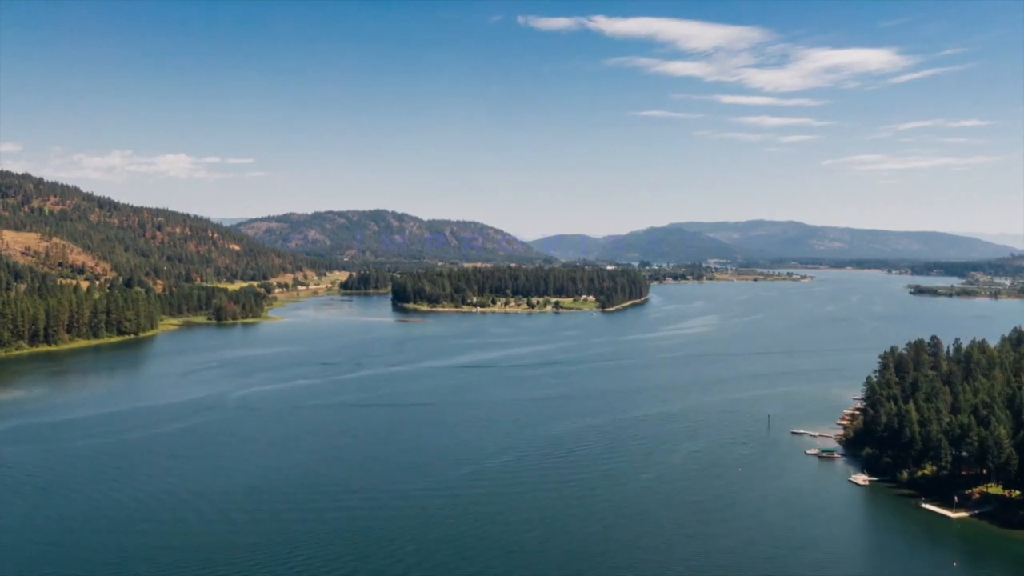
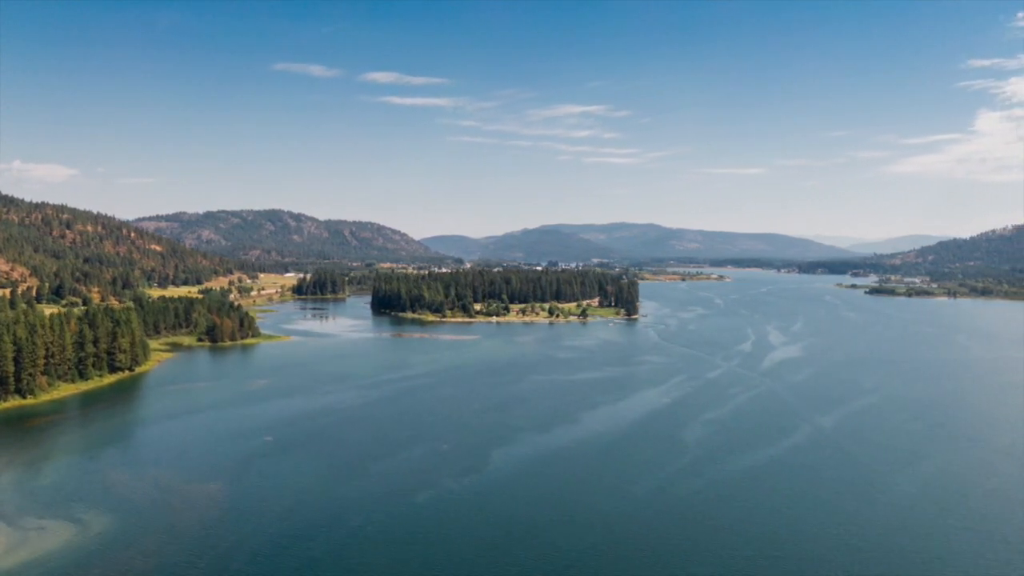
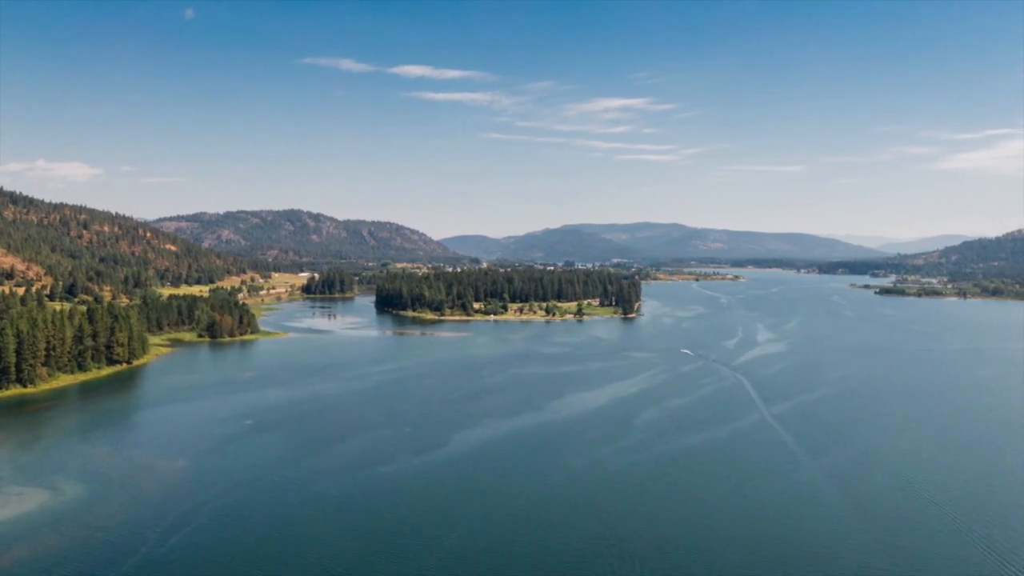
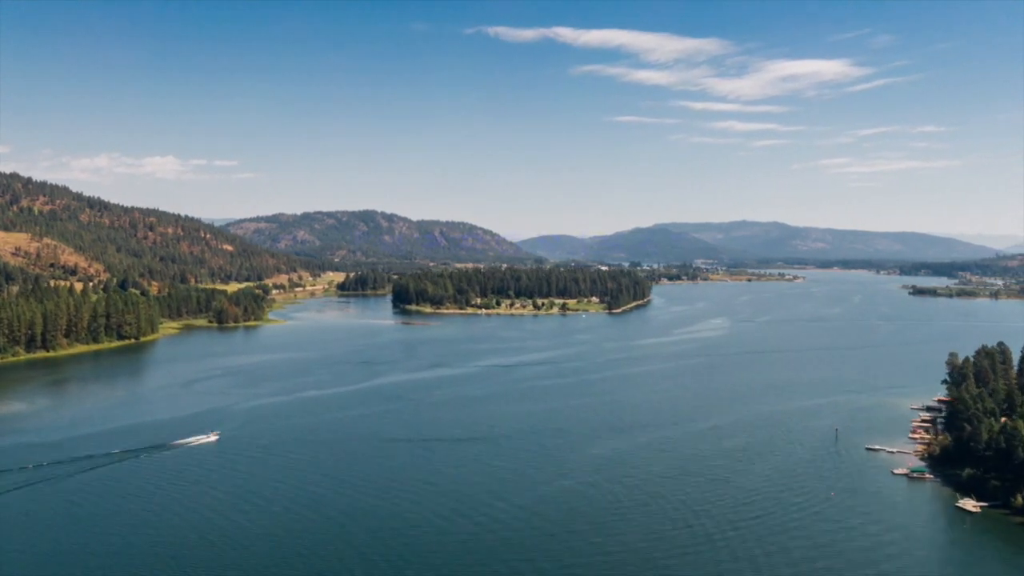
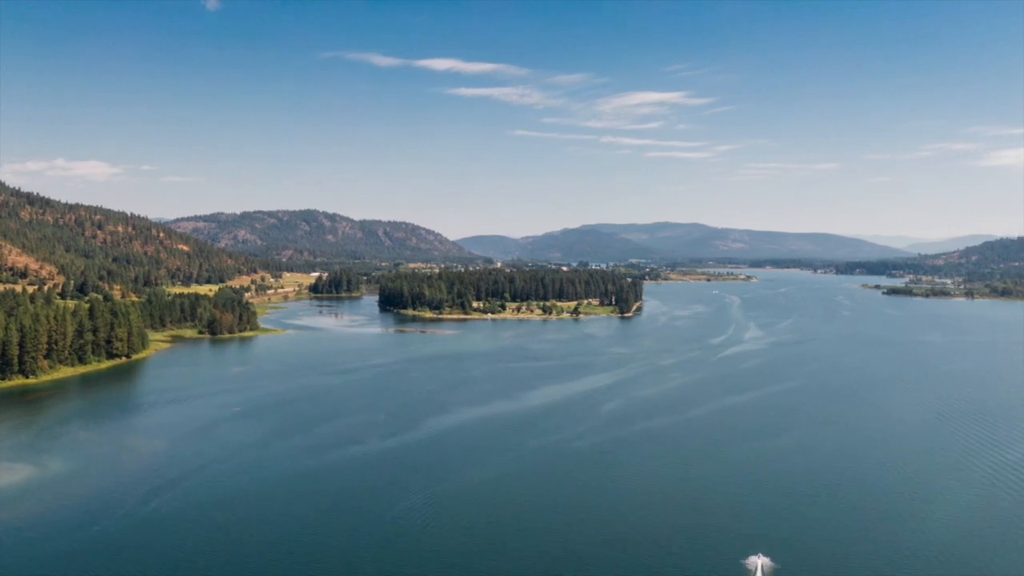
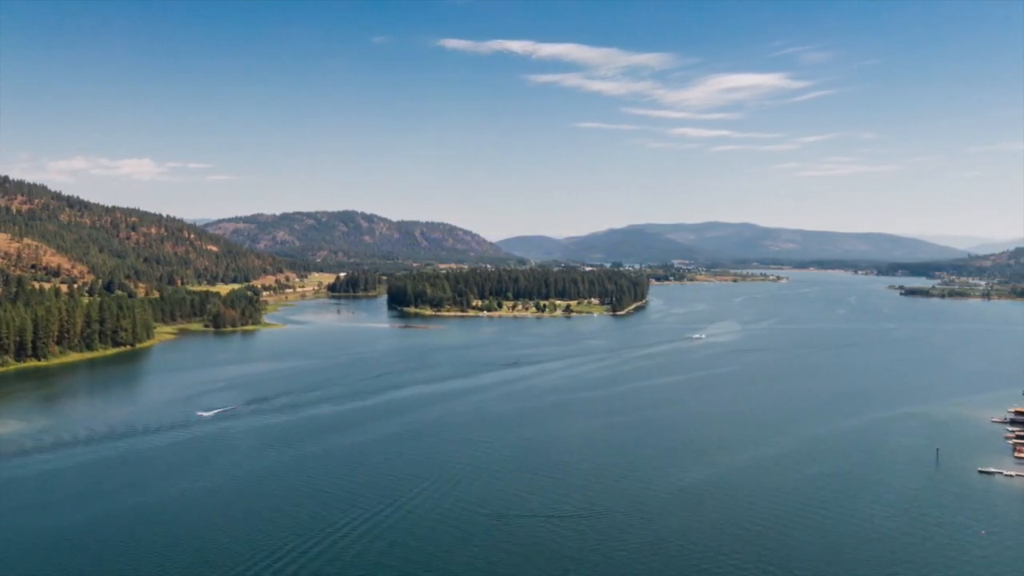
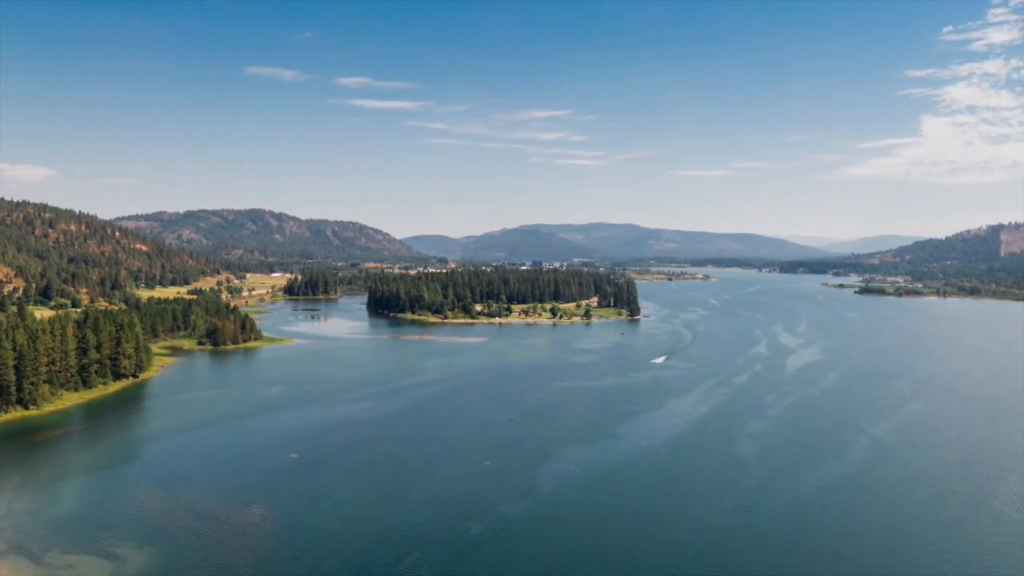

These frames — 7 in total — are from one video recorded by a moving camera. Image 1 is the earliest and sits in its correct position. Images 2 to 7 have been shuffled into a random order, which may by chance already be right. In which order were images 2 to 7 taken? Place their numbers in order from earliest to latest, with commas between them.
4, 6, 5, 3, 2, 7
